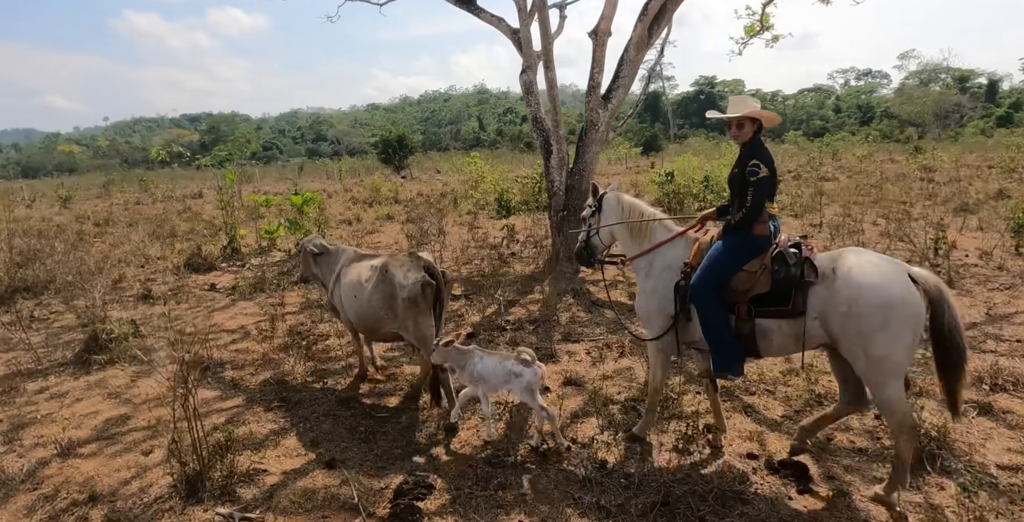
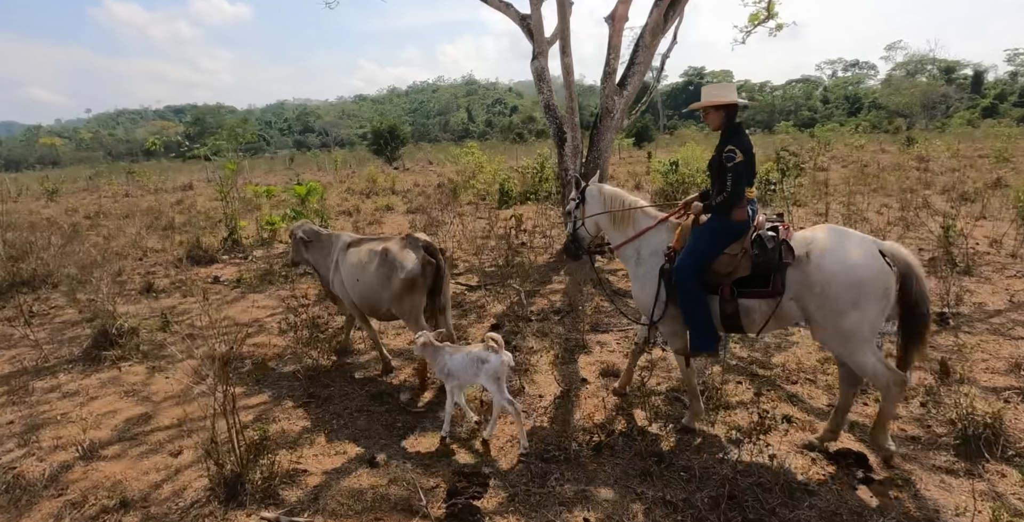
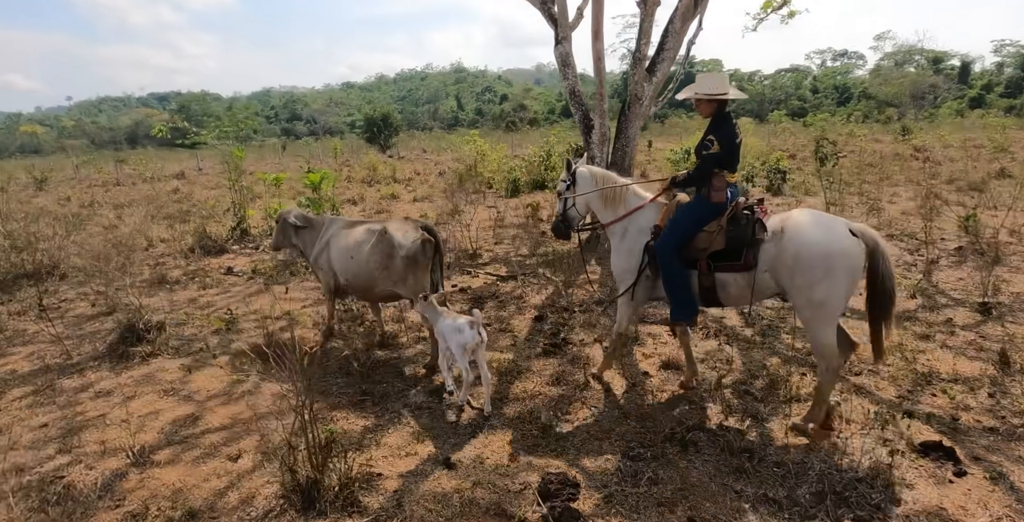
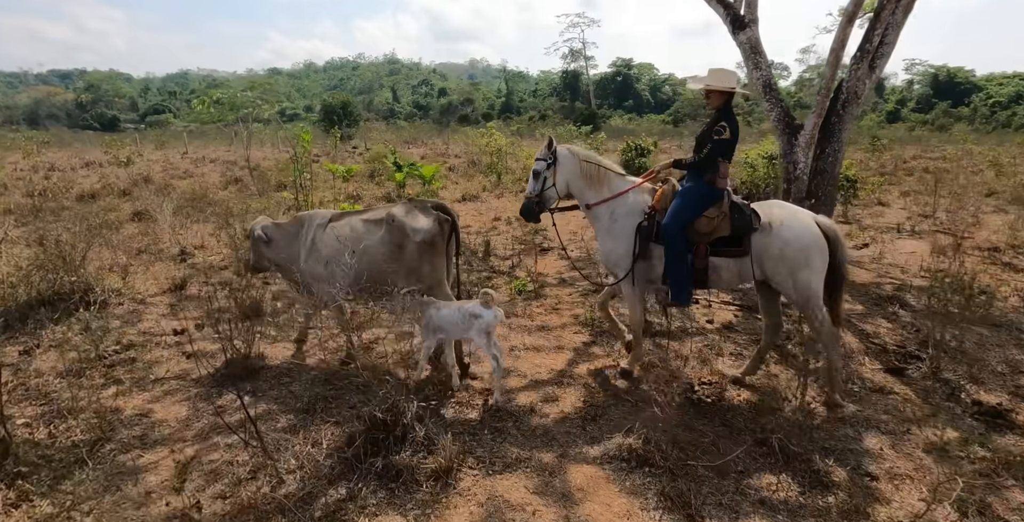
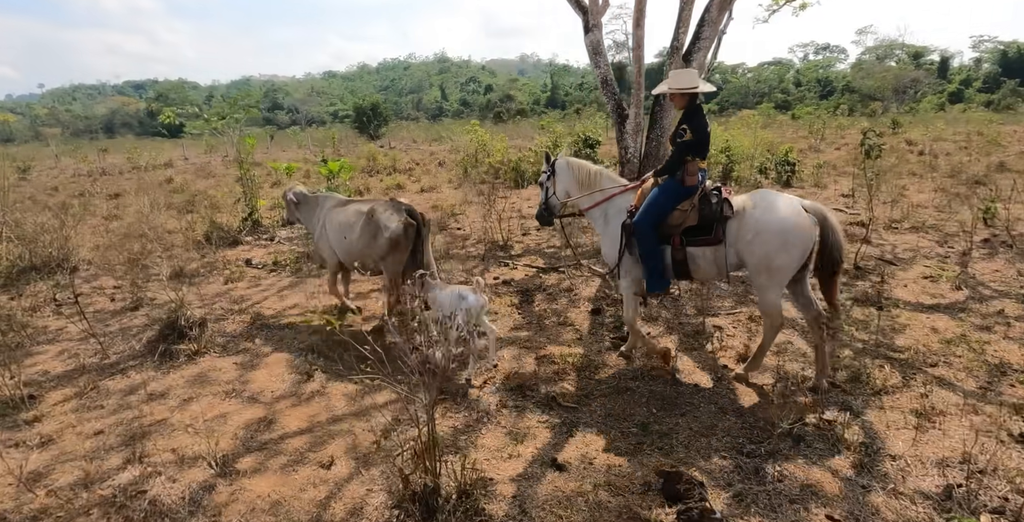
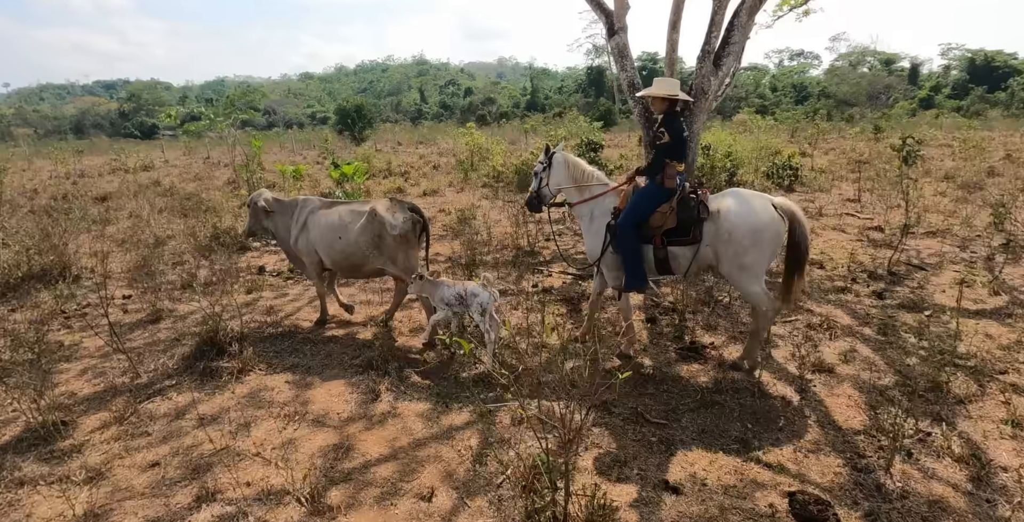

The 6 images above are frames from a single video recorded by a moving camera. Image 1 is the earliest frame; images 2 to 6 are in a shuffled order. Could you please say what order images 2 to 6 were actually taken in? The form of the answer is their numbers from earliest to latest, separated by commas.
2, 3, 5, 6, 4
